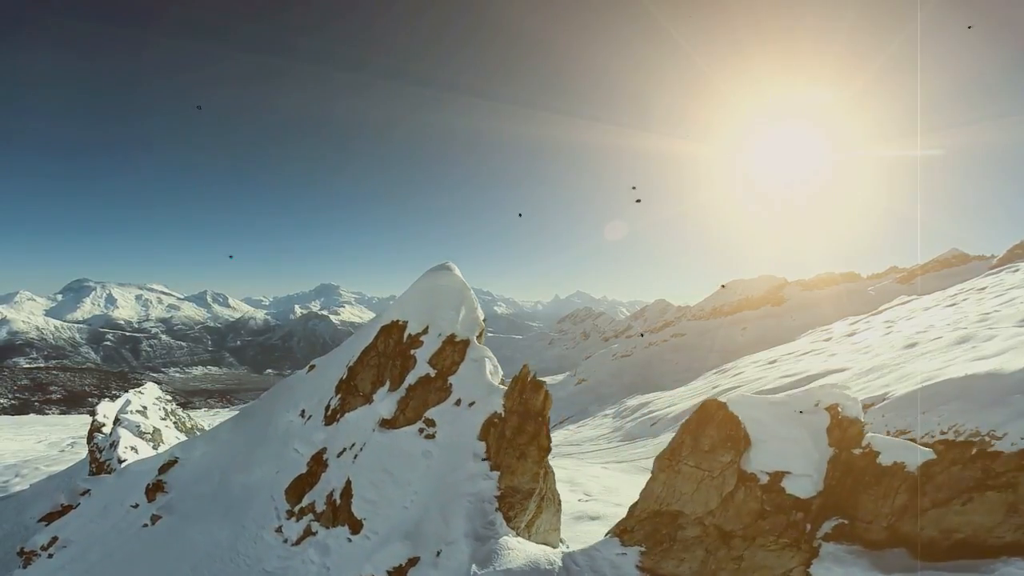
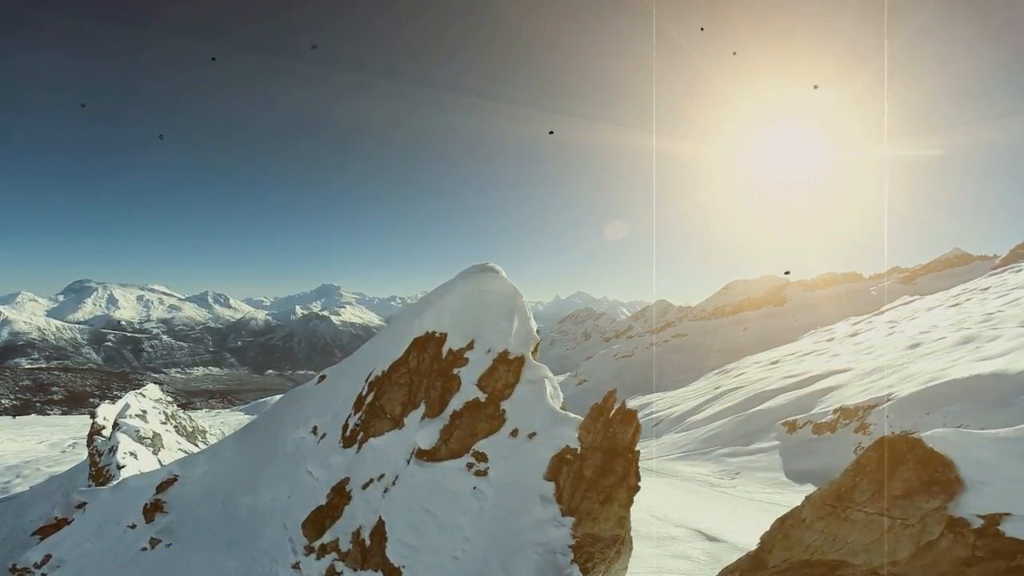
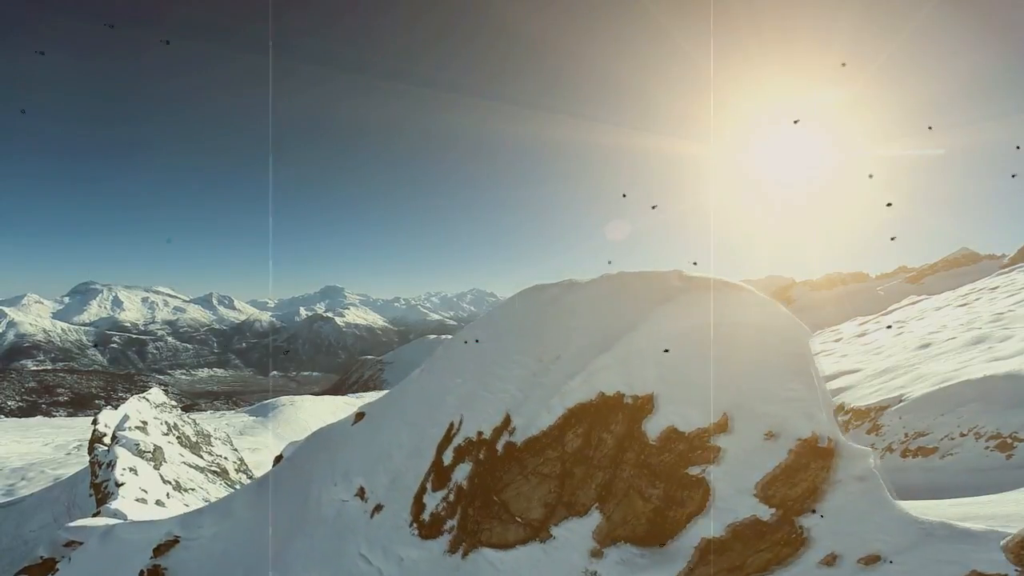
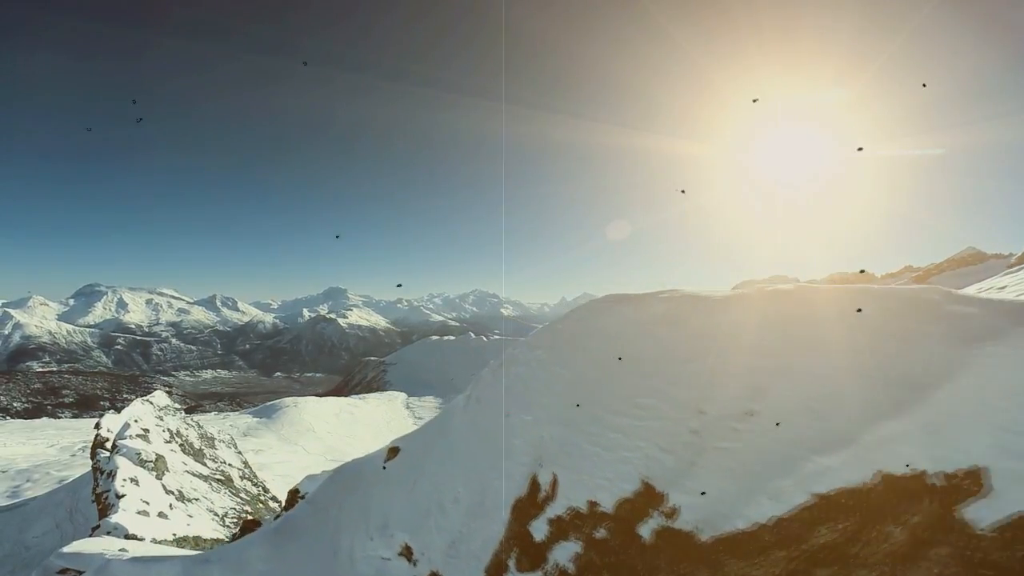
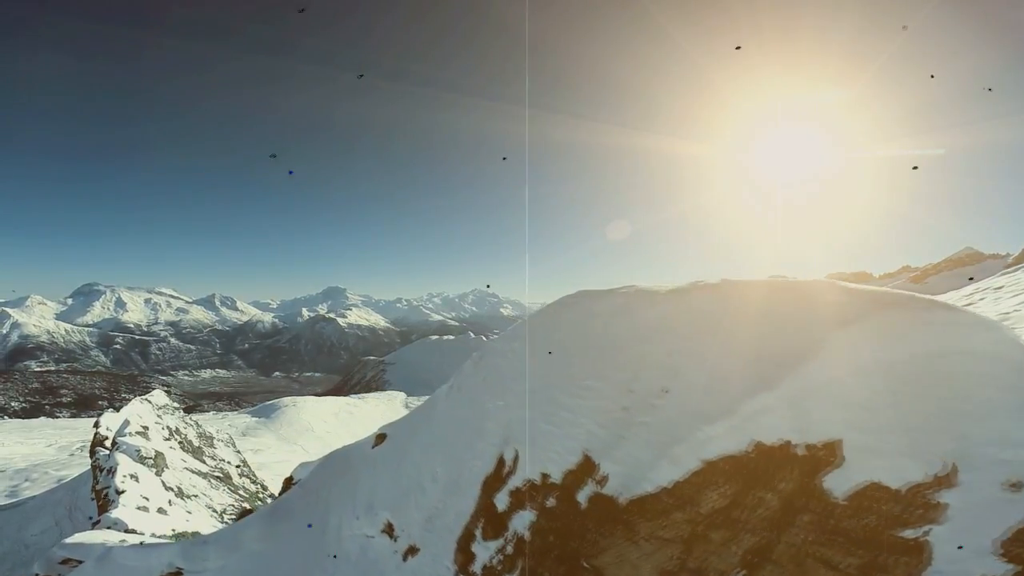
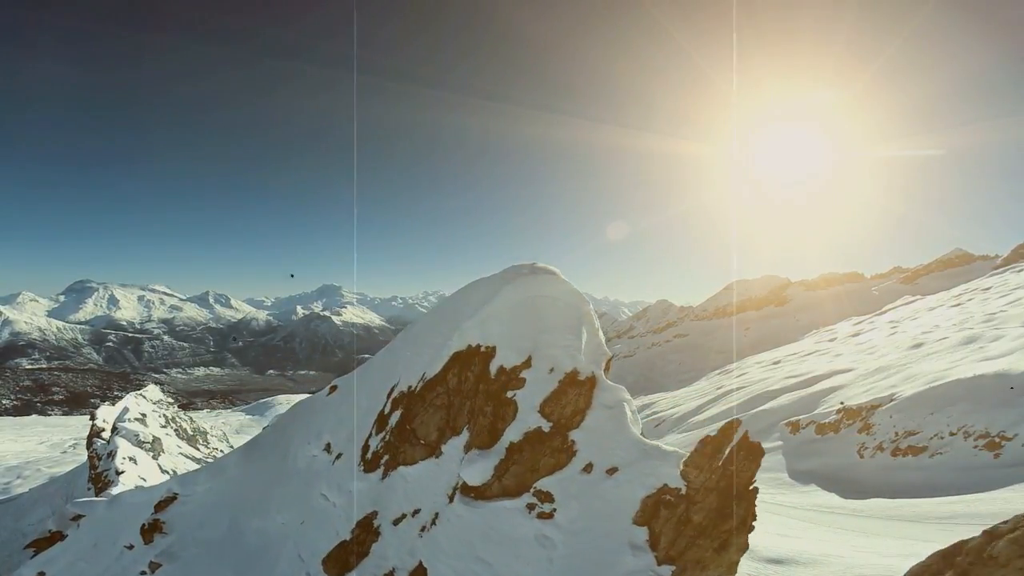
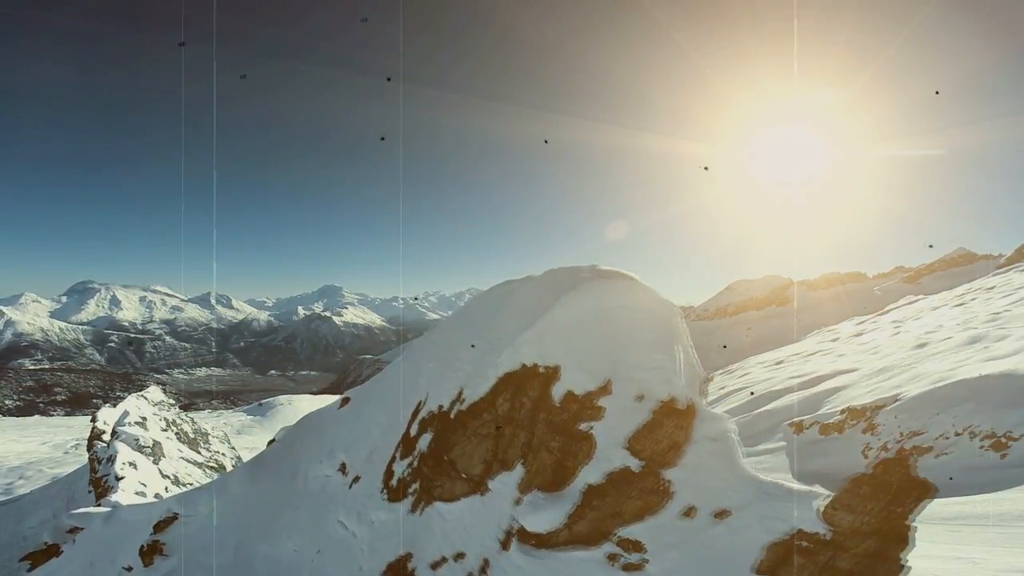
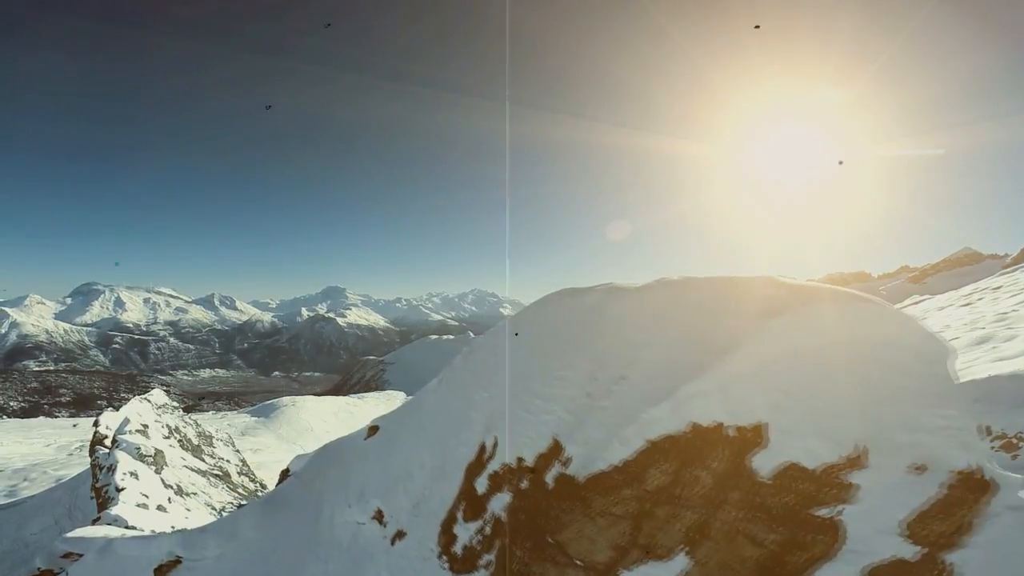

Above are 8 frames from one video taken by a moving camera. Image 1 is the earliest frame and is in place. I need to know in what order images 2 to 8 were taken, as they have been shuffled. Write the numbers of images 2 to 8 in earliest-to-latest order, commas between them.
2, 6, 7, 3, 8, 5, 4
